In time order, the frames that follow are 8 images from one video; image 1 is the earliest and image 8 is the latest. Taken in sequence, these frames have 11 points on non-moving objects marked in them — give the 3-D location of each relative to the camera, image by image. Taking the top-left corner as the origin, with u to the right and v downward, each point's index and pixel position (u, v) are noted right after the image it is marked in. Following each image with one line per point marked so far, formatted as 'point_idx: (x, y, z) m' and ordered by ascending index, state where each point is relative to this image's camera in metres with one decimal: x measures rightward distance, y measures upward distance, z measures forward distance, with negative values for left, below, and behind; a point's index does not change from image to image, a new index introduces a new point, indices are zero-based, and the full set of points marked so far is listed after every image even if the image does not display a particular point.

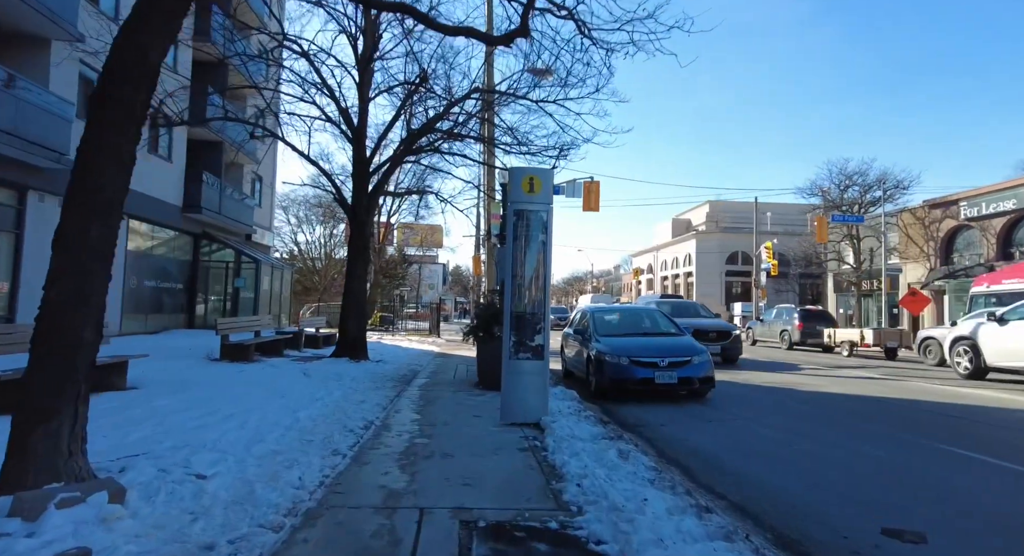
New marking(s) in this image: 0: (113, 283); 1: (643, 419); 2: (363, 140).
0: (-11.7, -0.2, +17.5) m
1: (+1.9, -2.0, +8.6) m
2: (-3.7, +3.4, +14.9) m
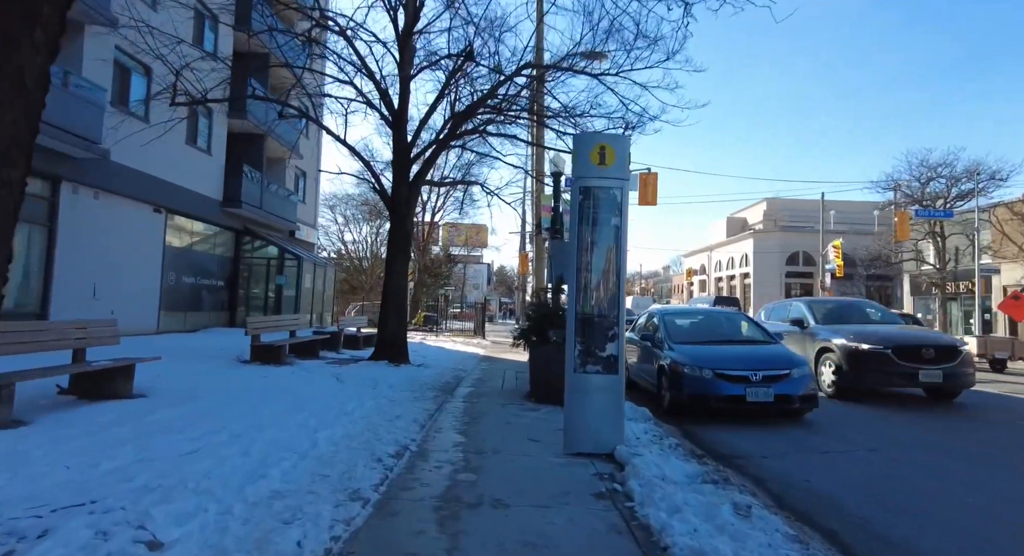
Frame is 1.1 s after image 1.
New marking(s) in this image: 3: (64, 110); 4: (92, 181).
0: (-10.2, -0.1, +16.9) m
1: (+2.6, -2.0, +7.0) m
2: (-2.5, +3.5, +13.7) m
3: (-9.6, +3.6, +12.7) m
4: (-10.0, +2.3, +14.2) m
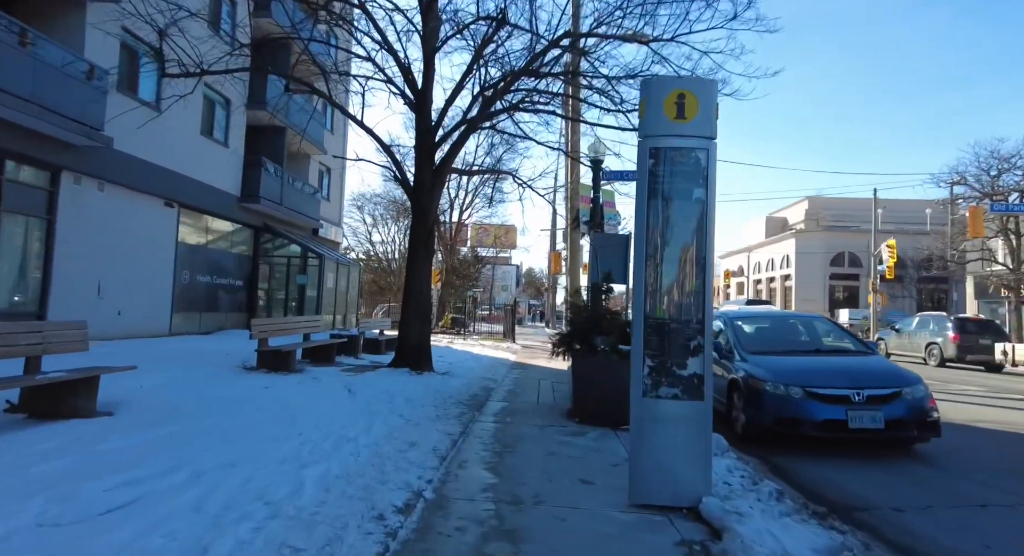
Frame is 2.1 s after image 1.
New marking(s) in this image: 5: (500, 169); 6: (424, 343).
0: (-9.3, 0.0, +15.9) m
1: (+3.0, -1.9, +5.3) m
2: (-1.7, +3.5, +12.3) m
3: (-8.9, +3.6, +11.7) m
4: (-9.2, +2.4, +13.2) m
5: (-0.3, +2.8, +15.3) m
6: (-1.8, -1.3, +12.0) m
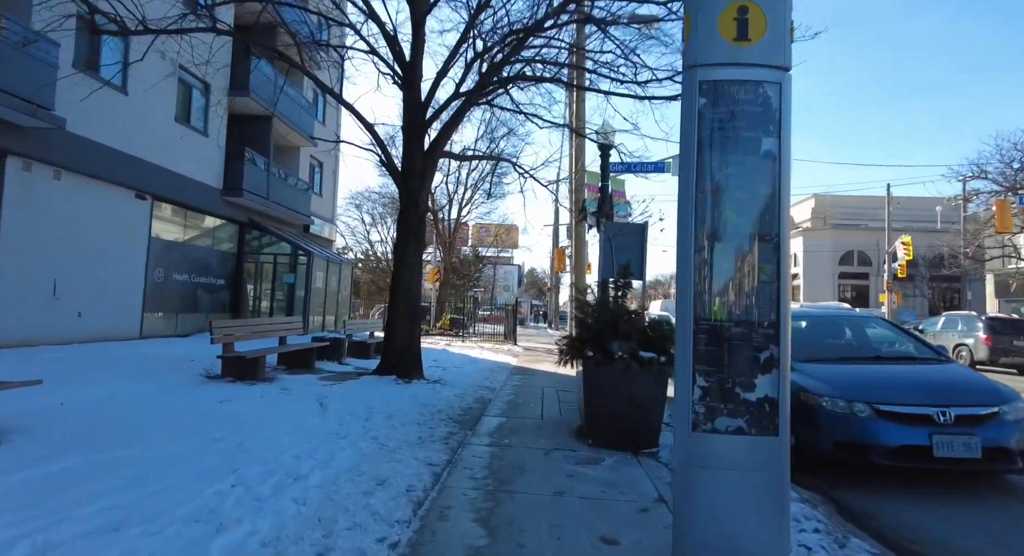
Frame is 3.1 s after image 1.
0: (-9.3, 0.0, +14.6) m
1: (+3.0, -1.8, +4.0) m
2: (-1.7, +3.6, +11.0) m
3: (-8.9, +3.7, +10.4) m
4: (-9.2, +2.4, +11.9) m
5: (-0.3, +2.9, +13.9) m
6: (-1.8, -1.3, +10.7) m
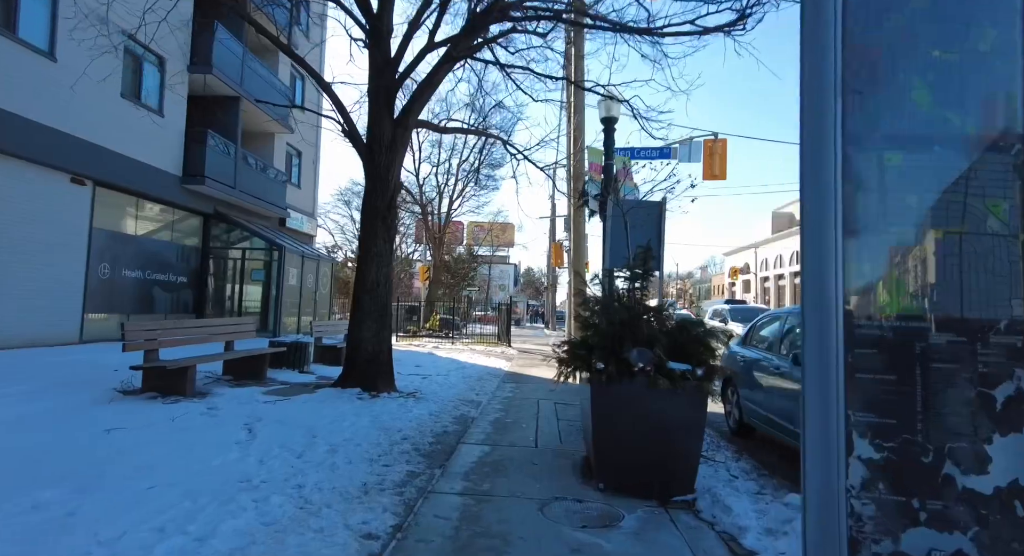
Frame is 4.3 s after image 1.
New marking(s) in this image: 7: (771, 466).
0: (-9.5, +0.1, +12.7) m
1: (+2.9, -1.7, +2.3) m
2: (-1.9, +3.7, +9.2) m
3: (-9.1, +3.8, +8.6) m
4: (-9.4, +2.5, +10.1) m
5: (-0.5, +3.0, +12.2) m
6: (-2.0, -1.2, +8.9) m
7: (+2.6, -1.9, +6.0) m
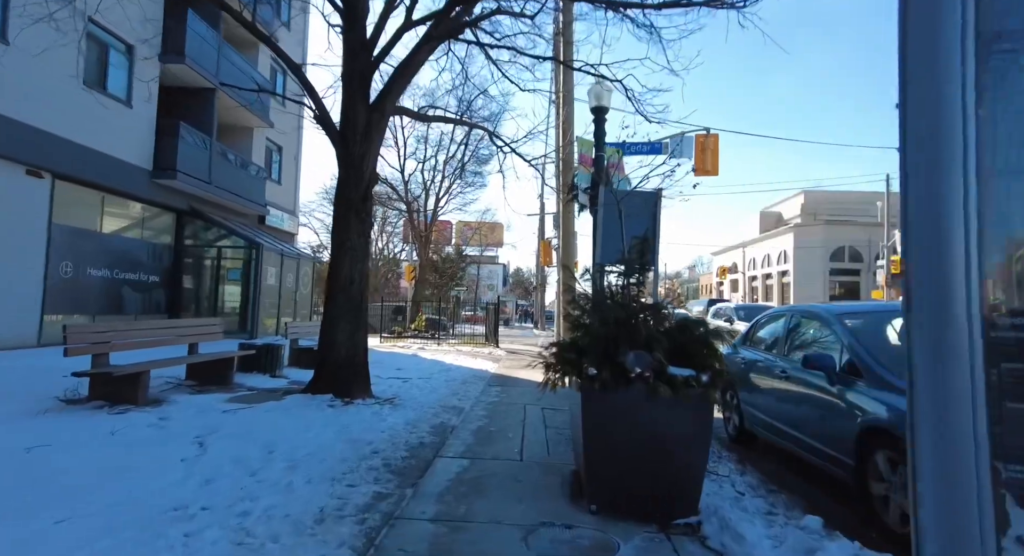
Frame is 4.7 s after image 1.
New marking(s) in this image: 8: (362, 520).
0: (-9.8, +0.1, +12.0) m
1: (+2.8, -1.6, +1.7) m
2: (-2.2, +3.8, +8.6) m
3: (-9.3, +3.8, +7.8) m
4: (-9.6, +2.5, +9.3) m
5: (-0.8, +3.0, +11.6) m
6: (-2.2, -1.1, +8.3) m
7: (+2.4, -1.8, +5.5) m
8: (-1.0, -1.6, +3.9) m
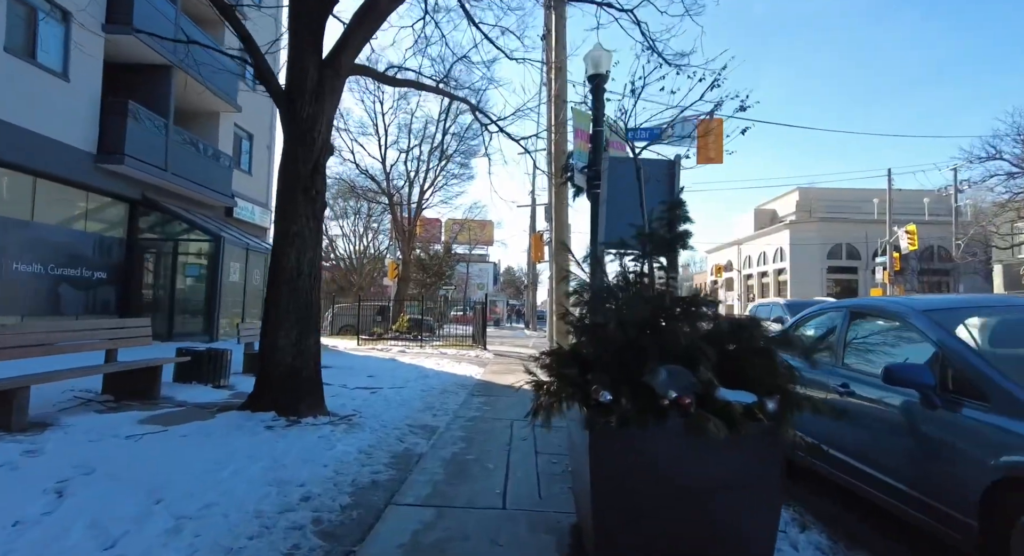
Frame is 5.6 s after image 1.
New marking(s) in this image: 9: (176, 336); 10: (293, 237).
0: (-10.0, +0.2, +10.4) m
1: (+2.7, -1.5, +0.3) m
2: (-2.4, +3.9, +7.1) m
3: (-9.5, +3.9, +6.2) m
4: (-9.8, +2.6, +7.7) m
5: (-1.1, +3.1, +10.1) m
6: (-2.4, -1.0, +6.8) m
7: (+2.3, -1.7, +4.1) m
8: (-1.1, -1.5, +2.5) m
9: (-9.2, -1.6, +16.4) m
10: (-2.5, +0.5, +6.9) m
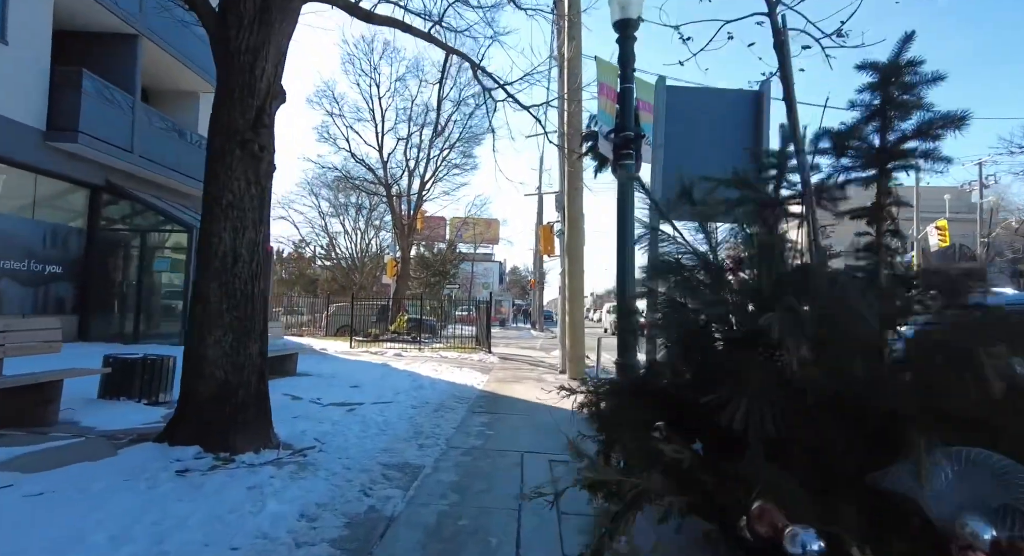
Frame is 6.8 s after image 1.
0: (-9.9, +0.3, +8.7) m
1: (+2.7, -1.4, -1.5) m
2: (-2.3, +4.0, +5.3) m
3: (-9.4, +4.0, +4.5) m
4: (-9.7, +2.7, +6.0) m
5: (-0.9, +3.2, +8.3) m
6: (-2.3, -0.9, +5.0) m
7: (+2.4, -1.6, +2.2) m
8: (-1.0, -1.4, +0.7) m
9: (-9.0, -1.5, +14.6) m
10: (-2.4, +0.6, +5.1) m
